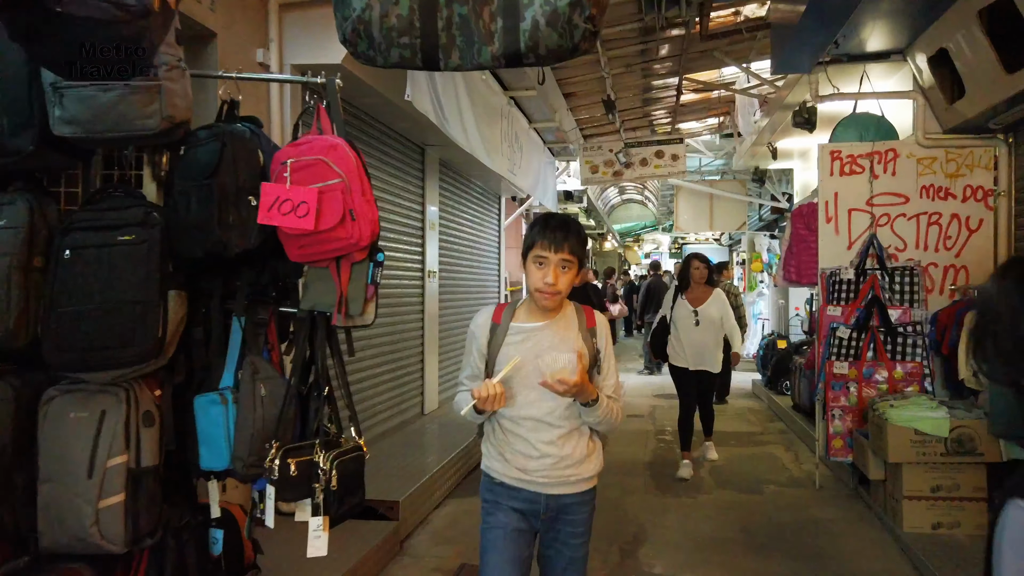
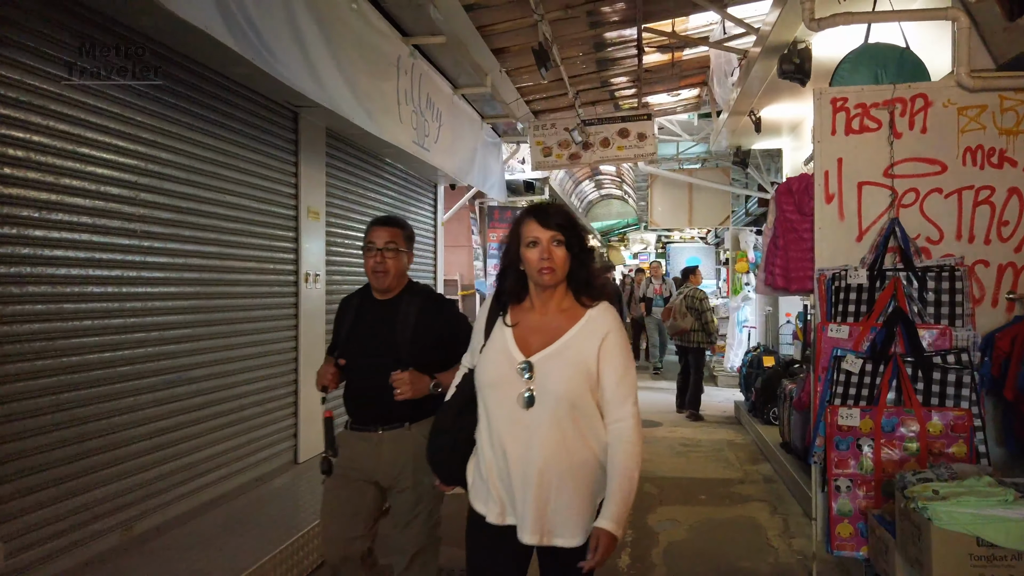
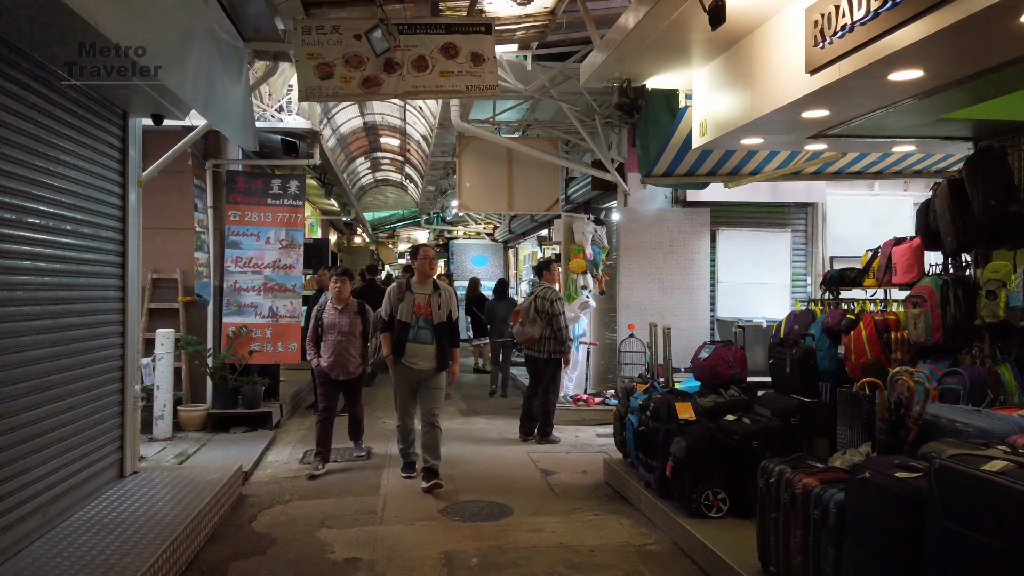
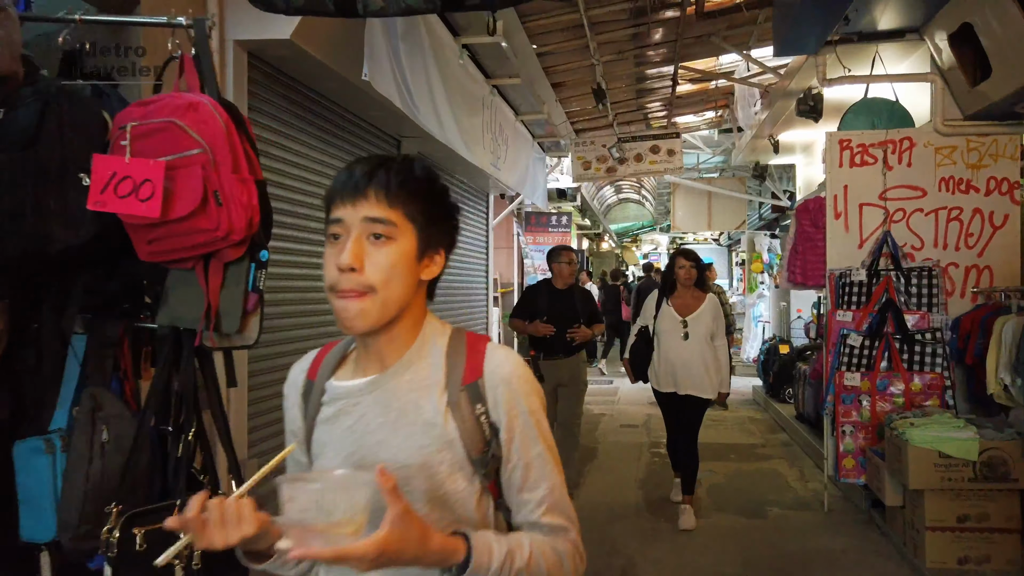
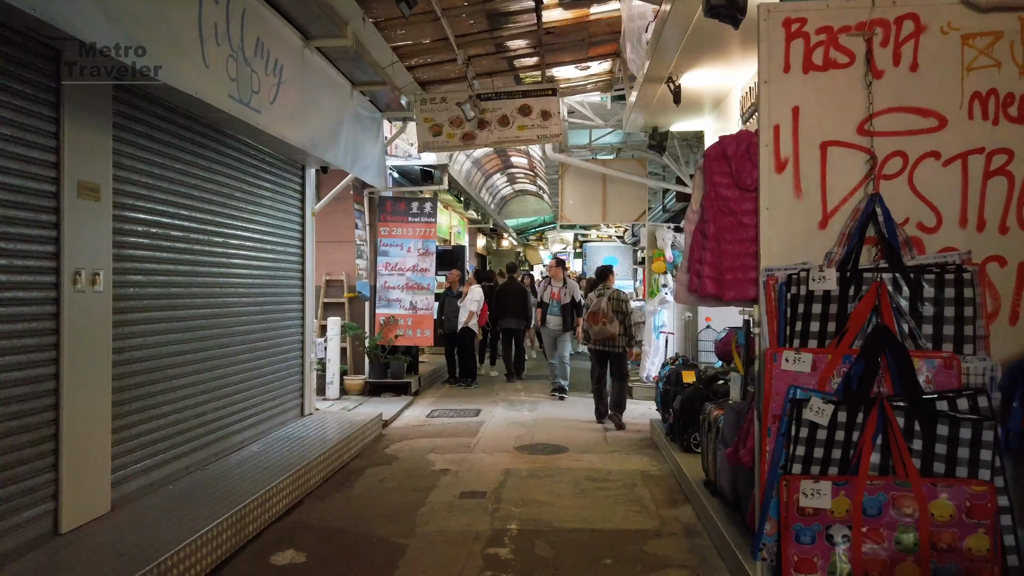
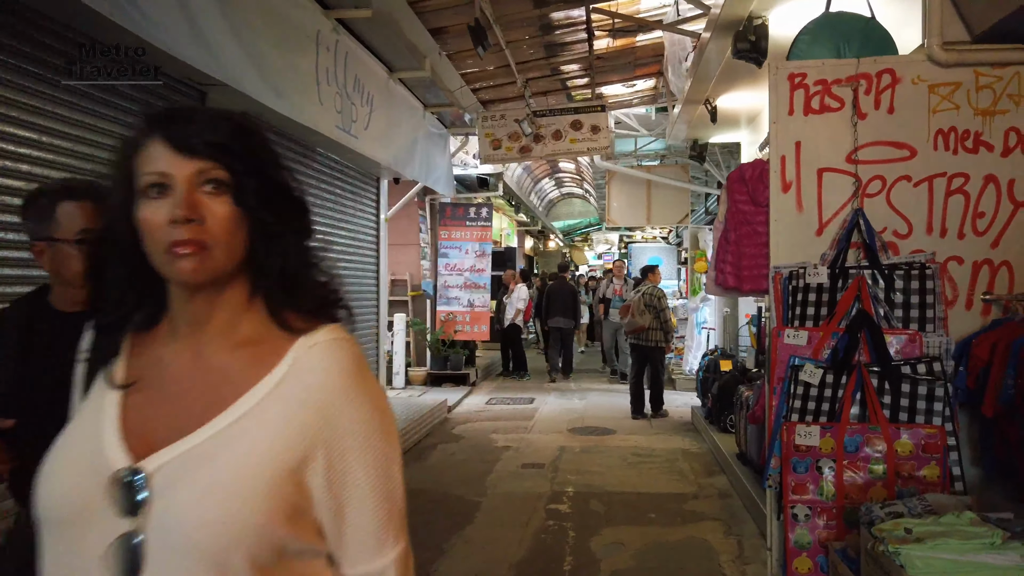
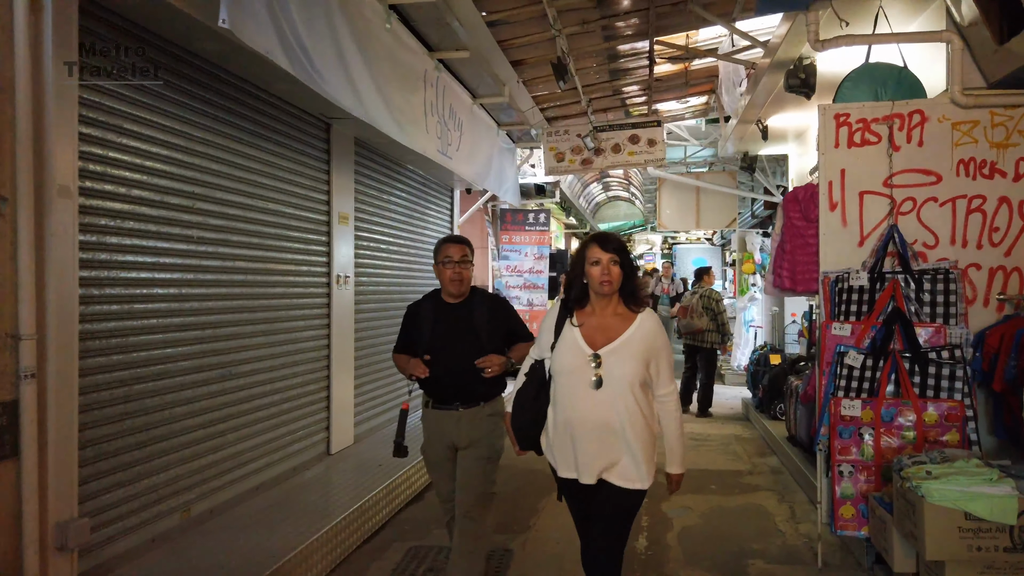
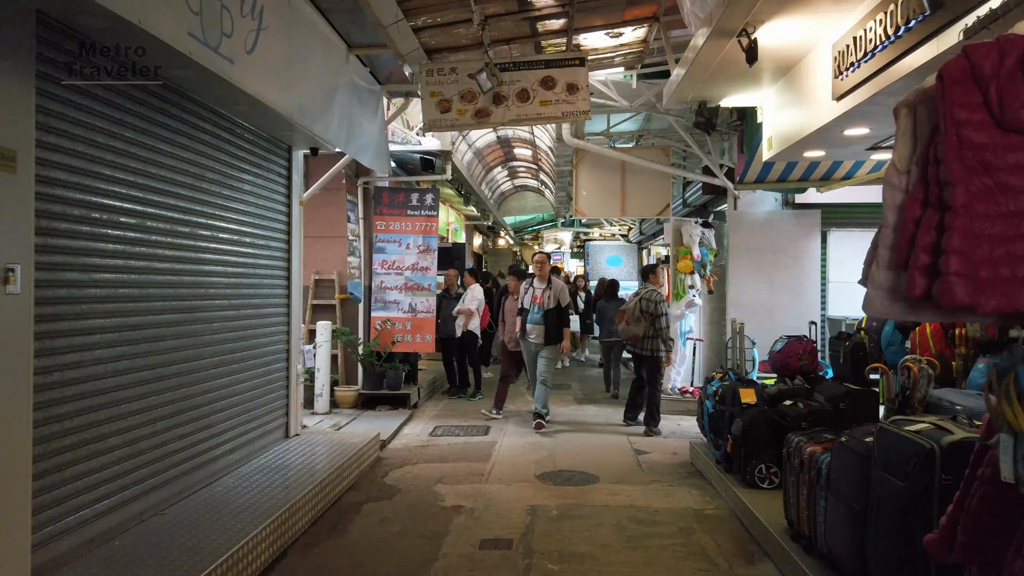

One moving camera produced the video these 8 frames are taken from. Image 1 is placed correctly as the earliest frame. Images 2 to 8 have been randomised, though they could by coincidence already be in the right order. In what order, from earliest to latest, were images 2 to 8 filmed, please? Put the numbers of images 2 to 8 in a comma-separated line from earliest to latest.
4, 7, 2, 6, 5, 8, 3
